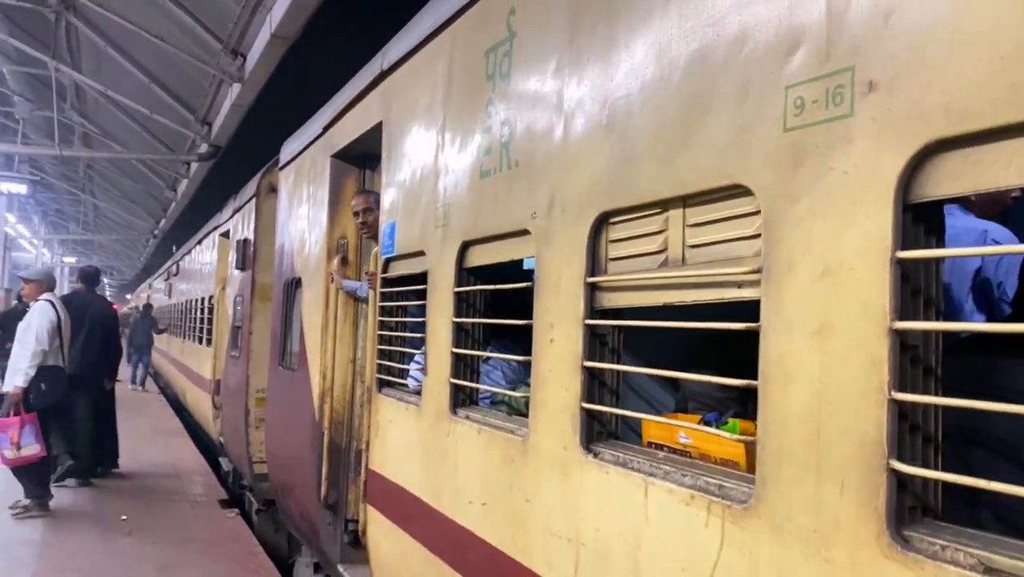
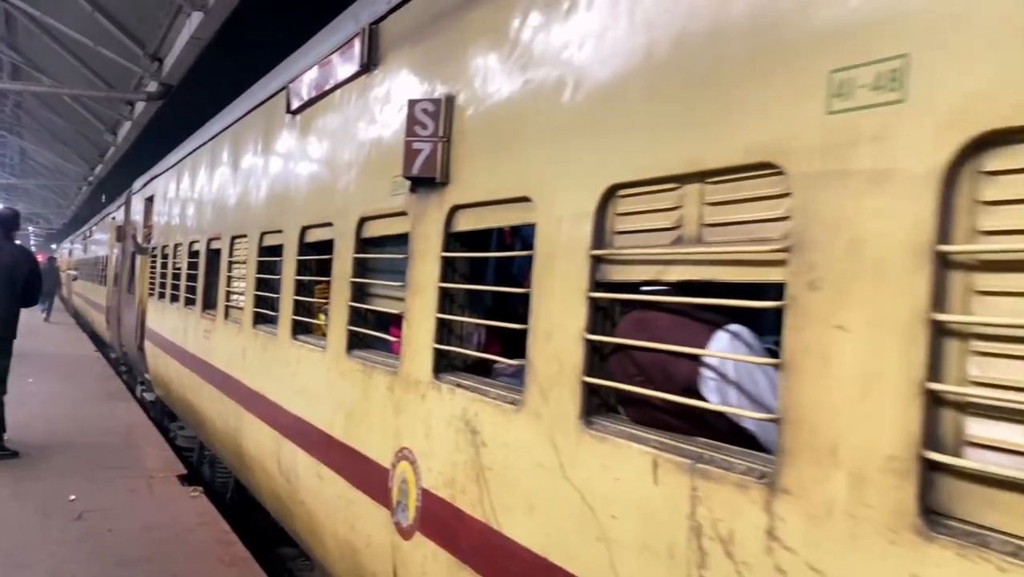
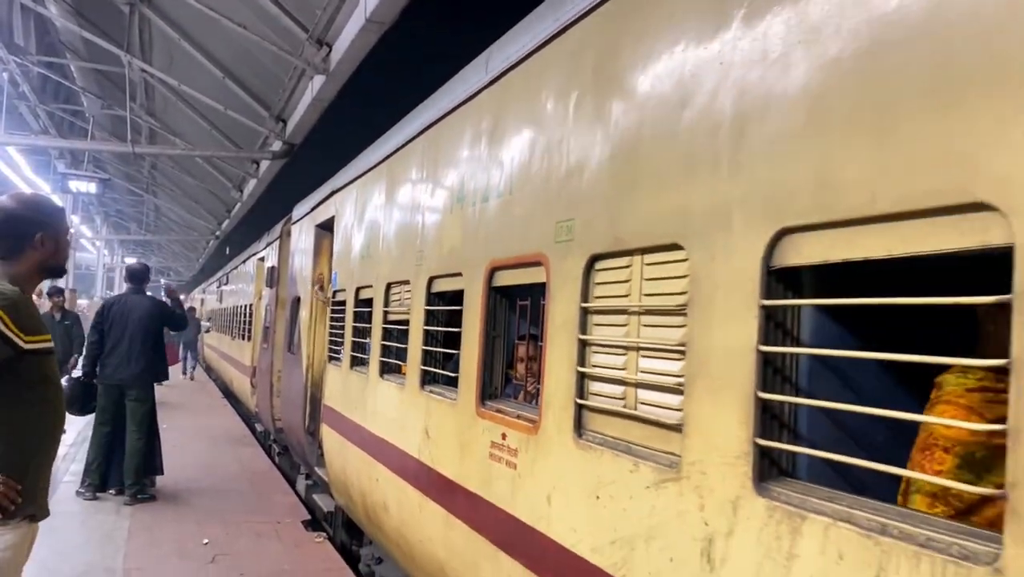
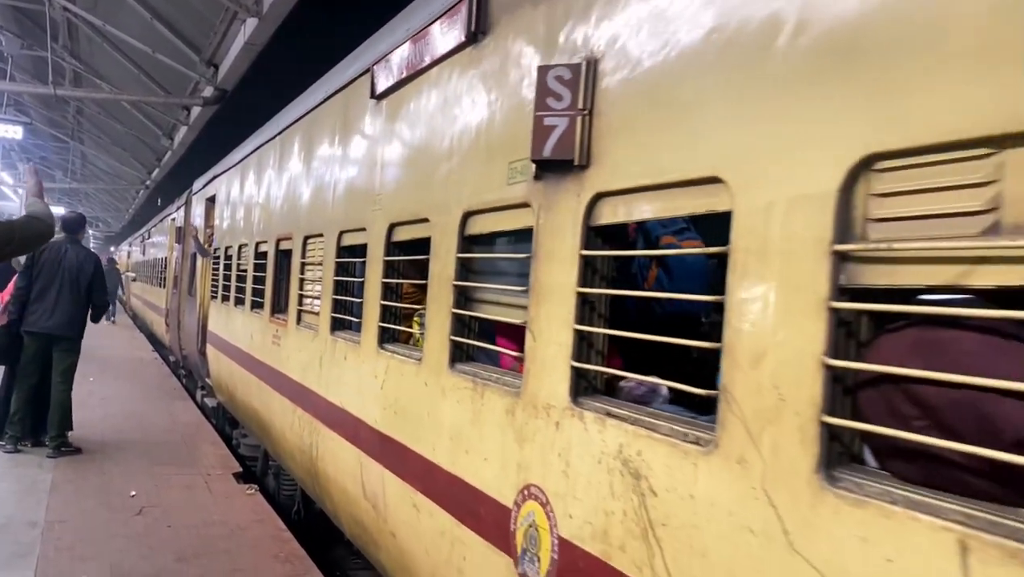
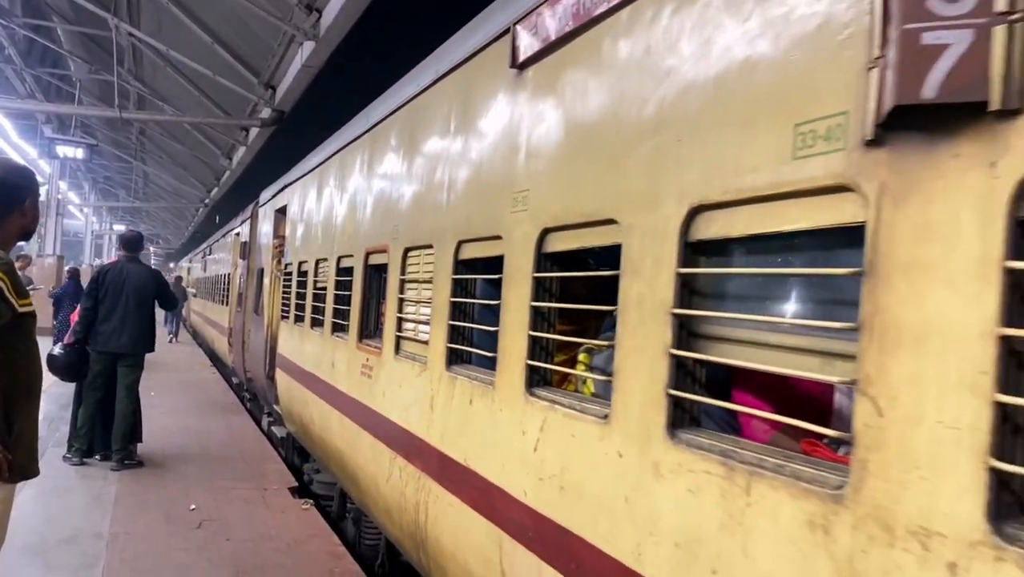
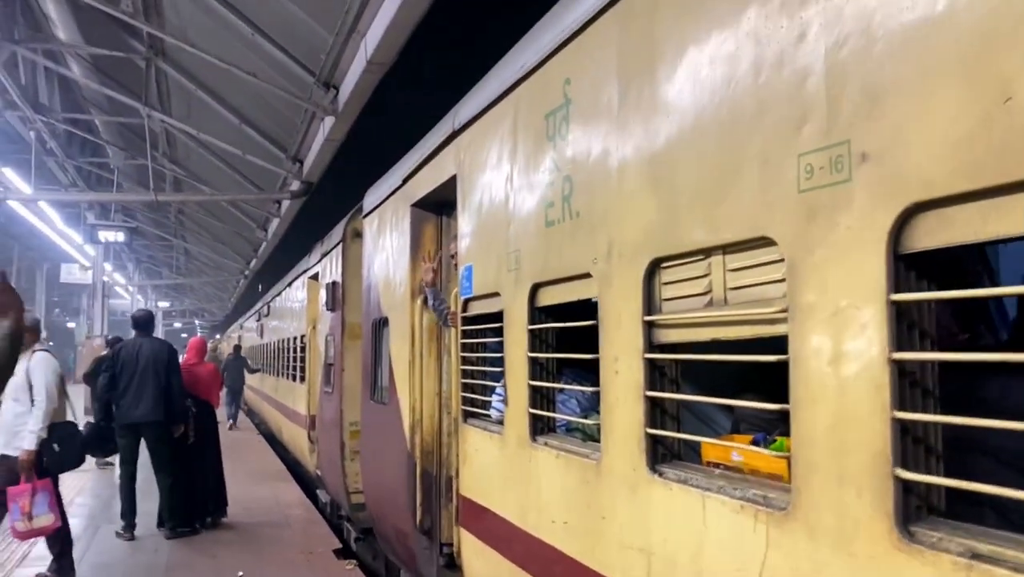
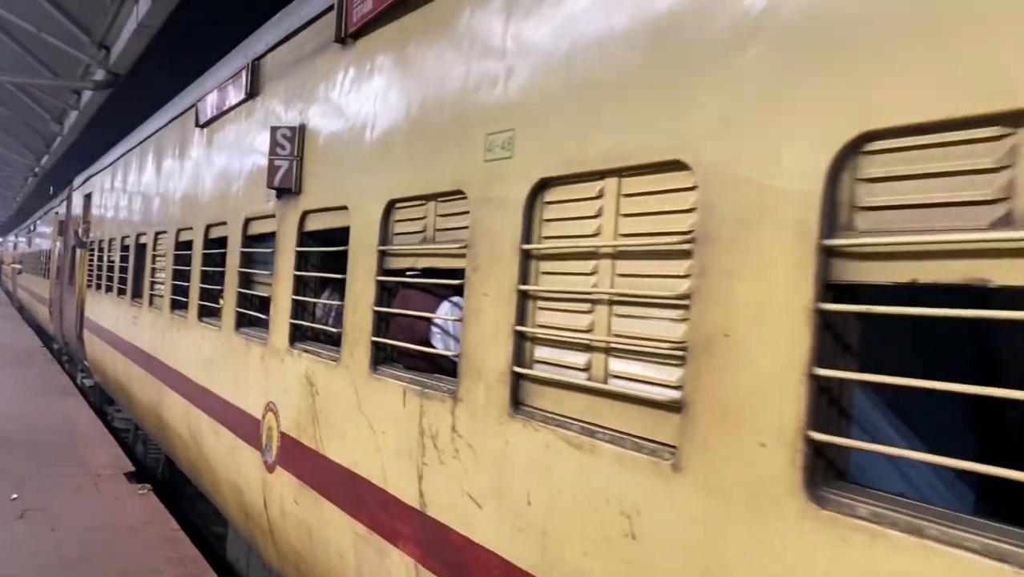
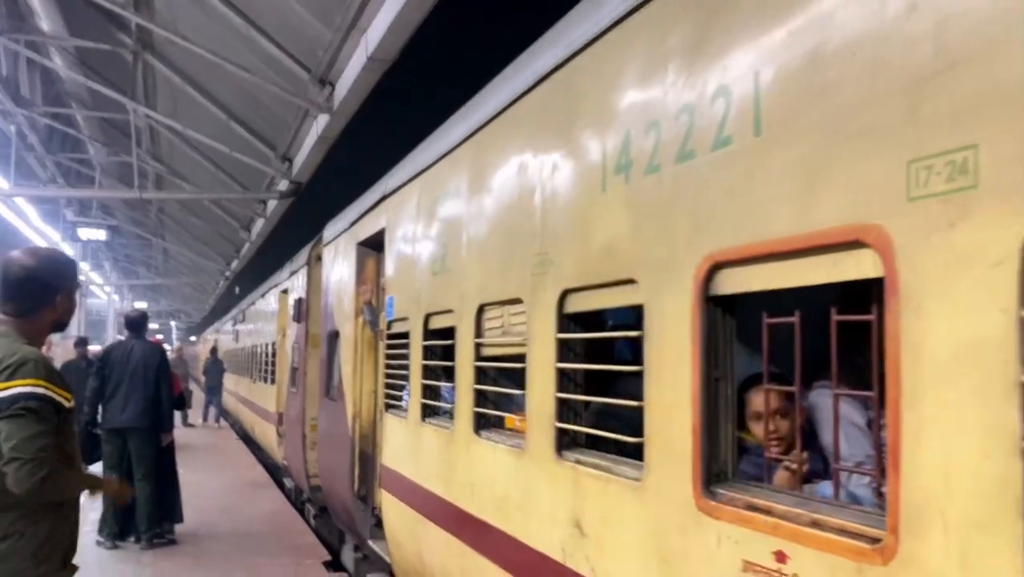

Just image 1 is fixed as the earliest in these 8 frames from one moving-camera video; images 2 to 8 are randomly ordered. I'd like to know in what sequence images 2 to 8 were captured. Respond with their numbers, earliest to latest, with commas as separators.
6, 8, 3, 5, 4, 2, 7
